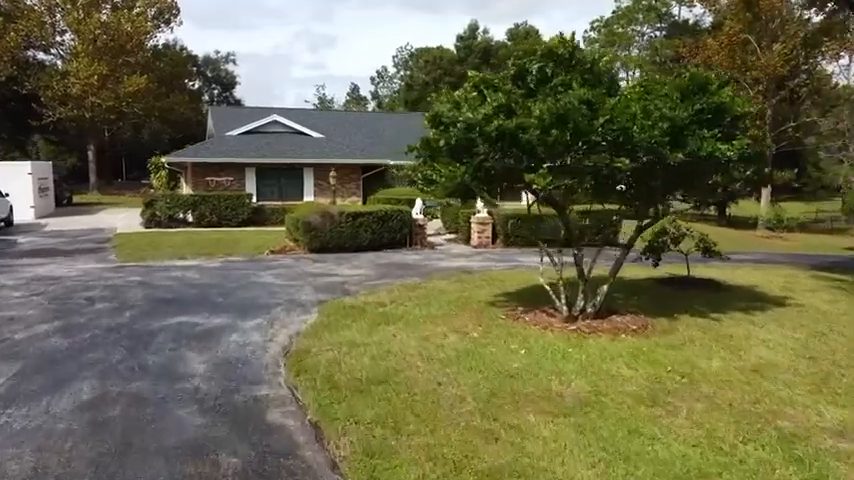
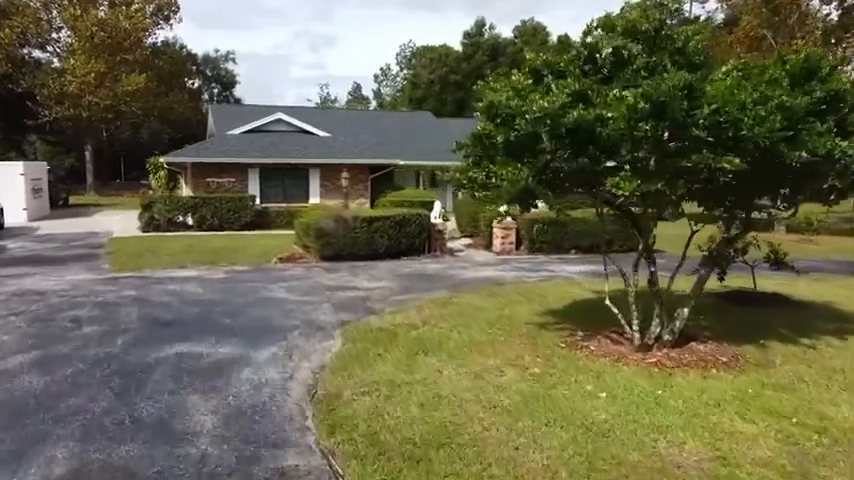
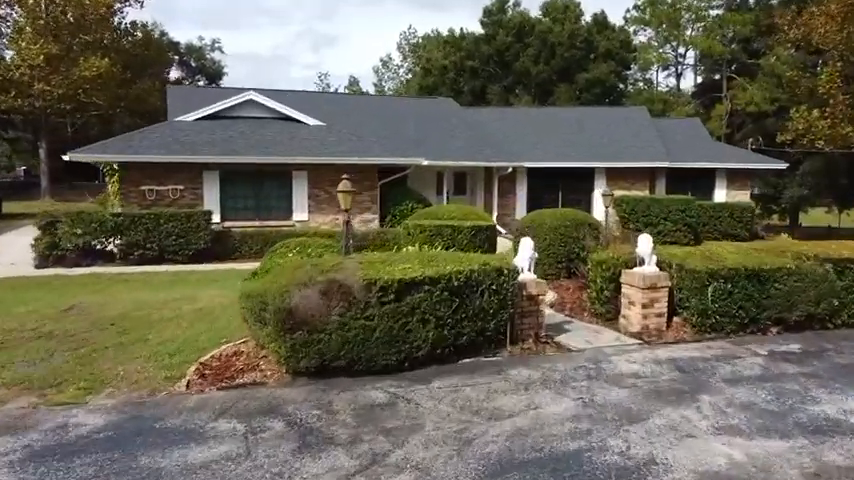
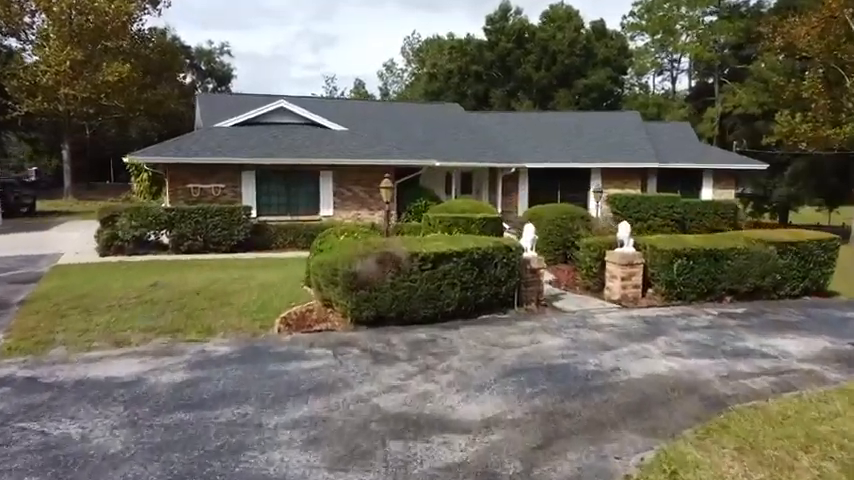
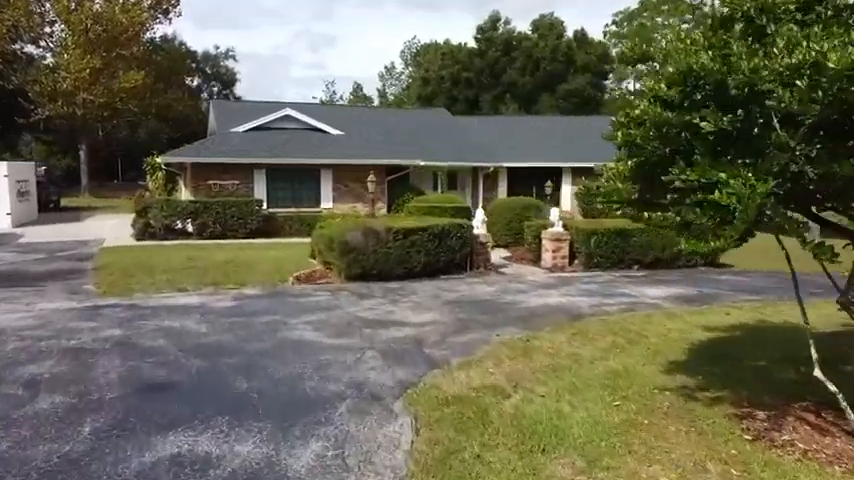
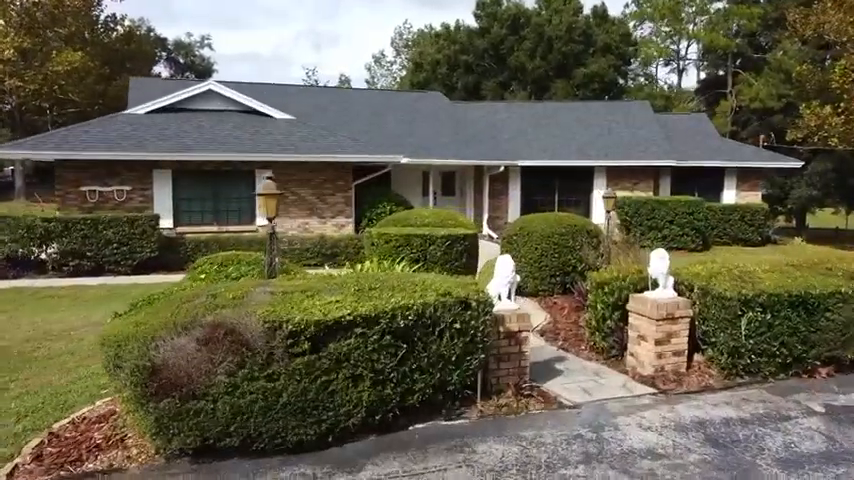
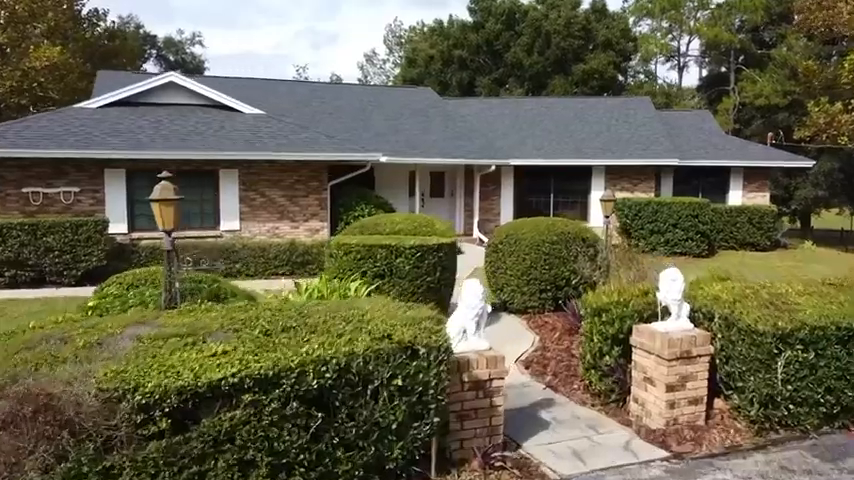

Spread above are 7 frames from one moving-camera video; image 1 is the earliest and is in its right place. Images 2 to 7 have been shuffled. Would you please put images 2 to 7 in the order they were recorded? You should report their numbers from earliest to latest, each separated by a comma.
2, 5, 4, 3, 6, 7
